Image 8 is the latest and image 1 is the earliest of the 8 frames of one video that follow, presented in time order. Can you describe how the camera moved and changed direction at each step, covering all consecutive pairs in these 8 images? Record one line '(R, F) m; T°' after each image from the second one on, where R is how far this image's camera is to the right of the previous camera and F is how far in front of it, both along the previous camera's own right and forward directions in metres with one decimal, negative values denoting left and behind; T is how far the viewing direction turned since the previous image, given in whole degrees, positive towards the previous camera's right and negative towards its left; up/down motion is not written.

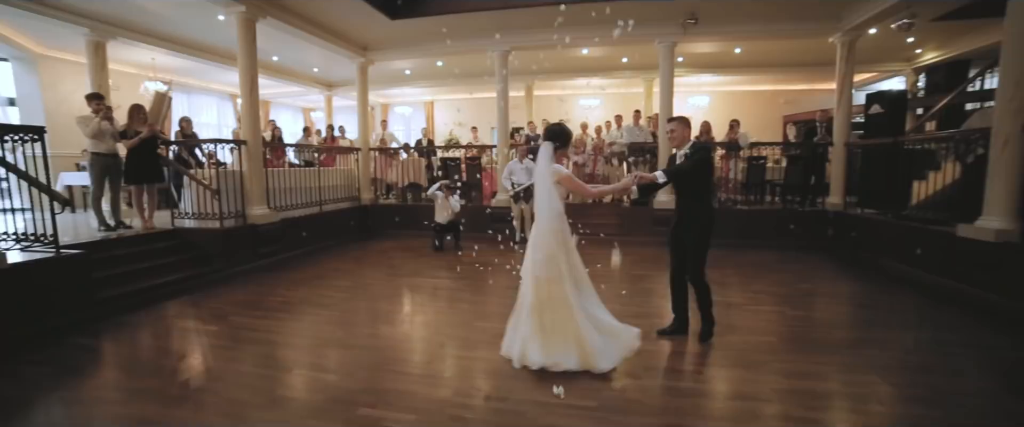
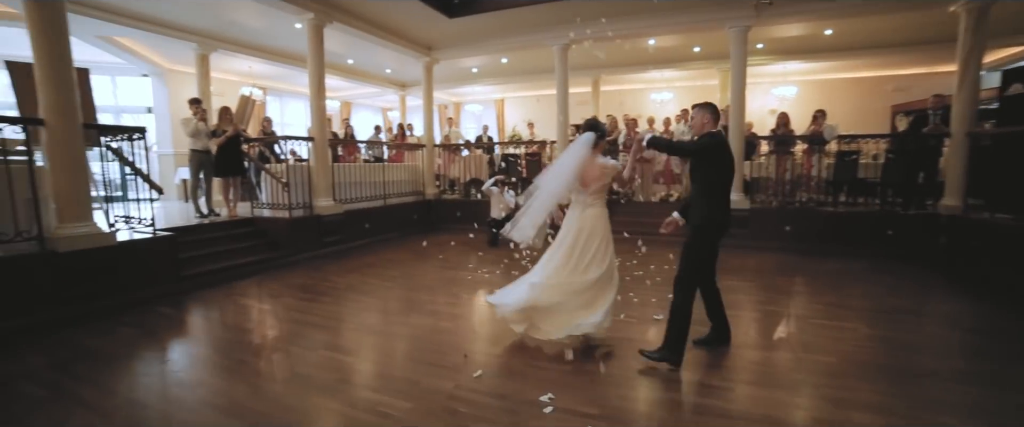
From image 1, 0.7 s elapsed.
(+0.5, +0.1) m; -11°
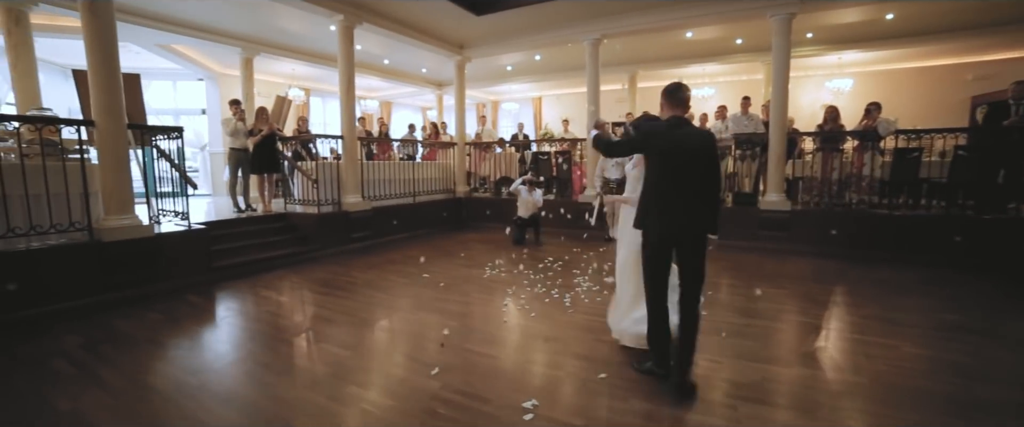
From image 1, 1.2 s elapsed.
(+0.3, +0.1) m; -6°
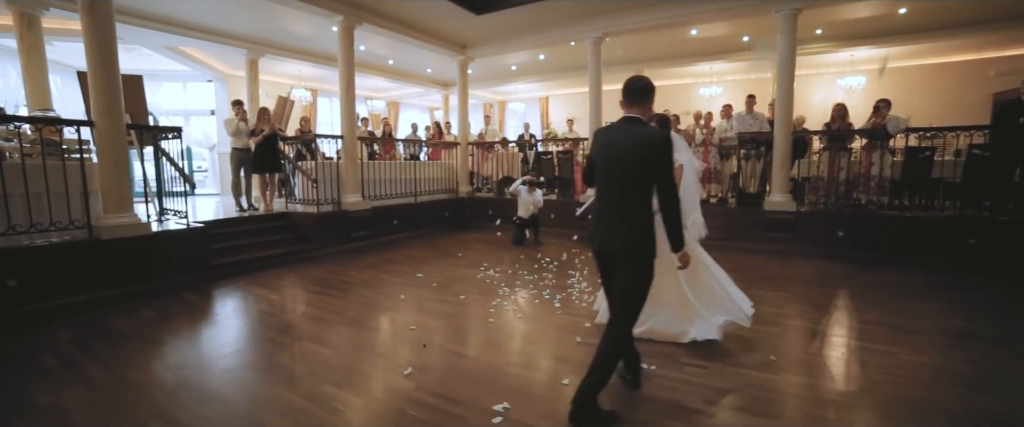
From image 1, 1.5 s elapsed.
(+0.2, 0.0) m; -2°
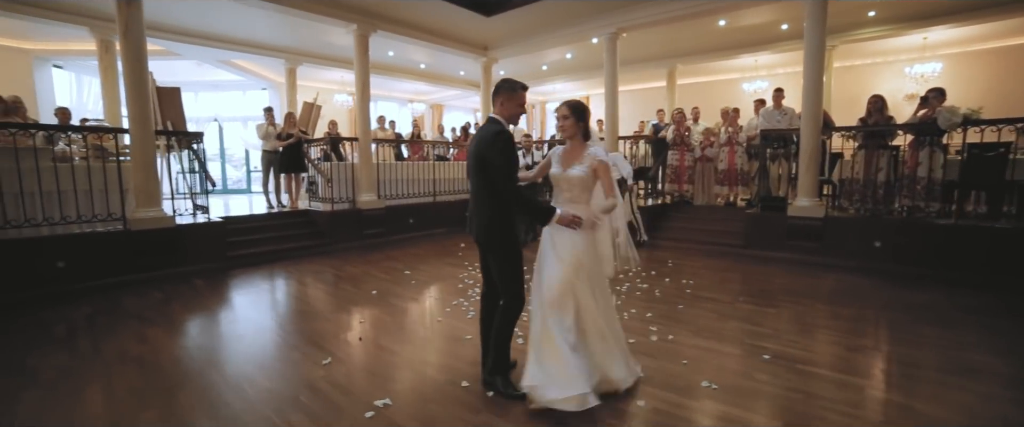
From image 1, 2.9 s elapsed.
(+1.0, +0.1) m; -10°
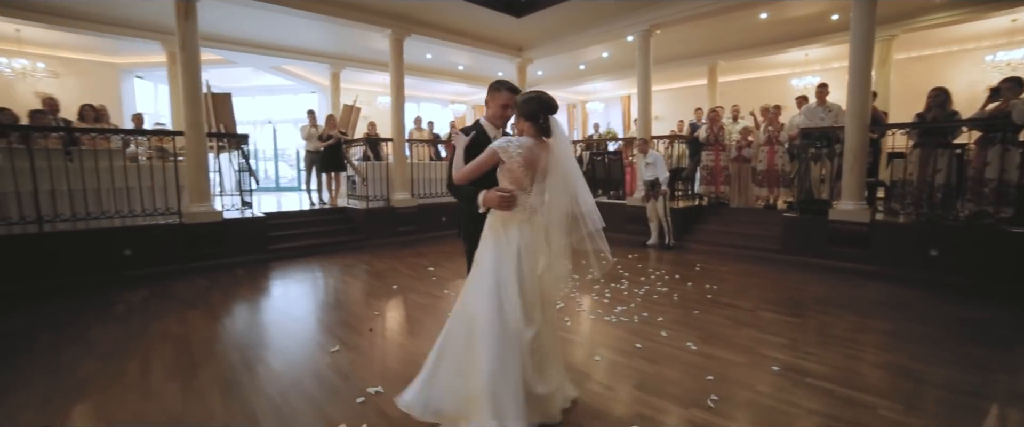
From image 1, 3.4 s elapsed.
(+0.3, 0.0) m; -6°
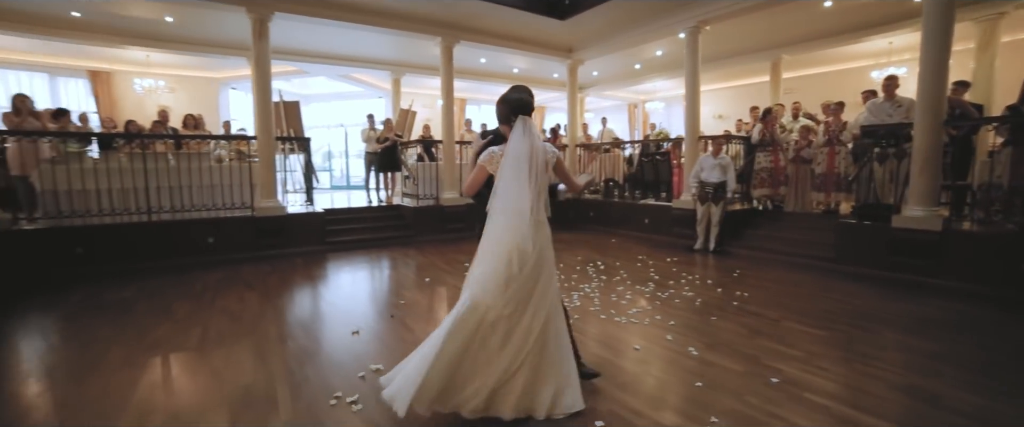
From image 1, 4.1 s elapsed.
(+0.5, -0.1) m; -10°
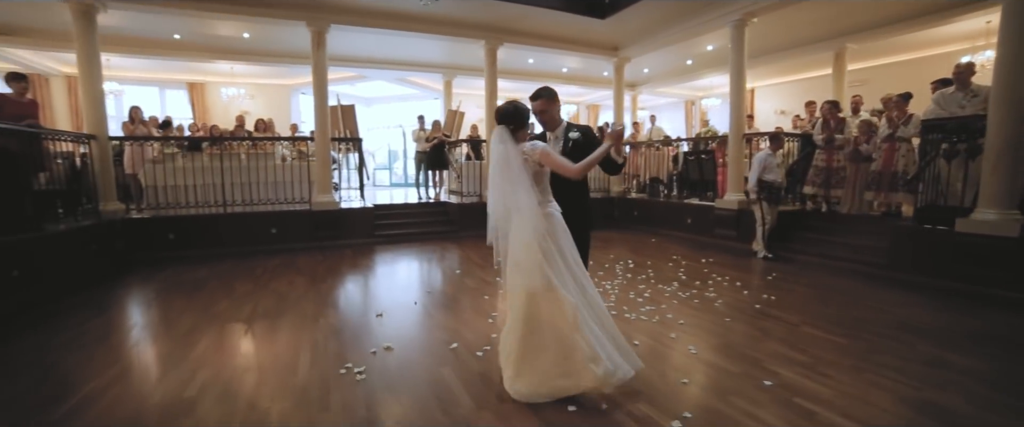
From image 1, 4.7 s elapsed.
(+0.5, -0.1) m; -9°
